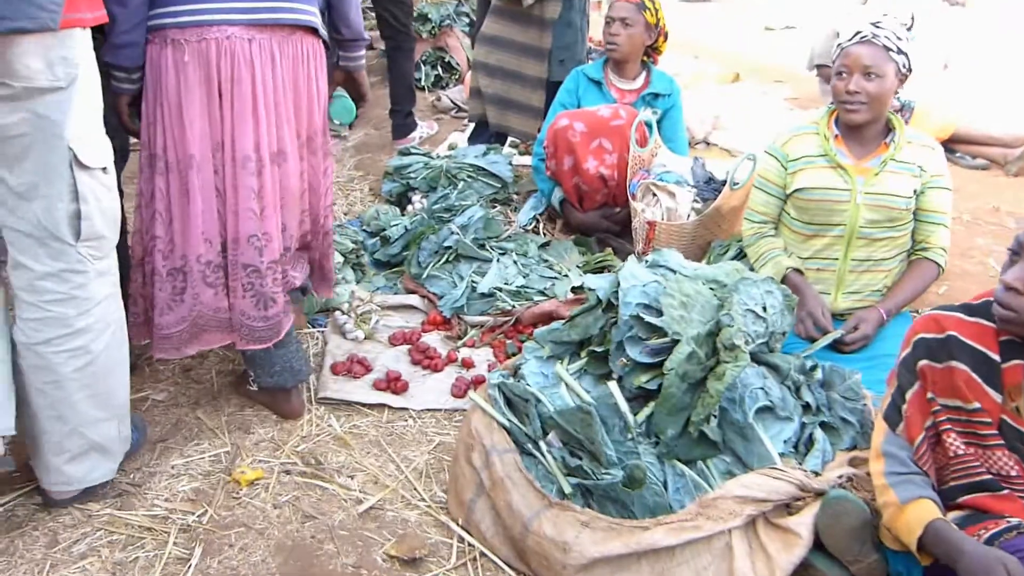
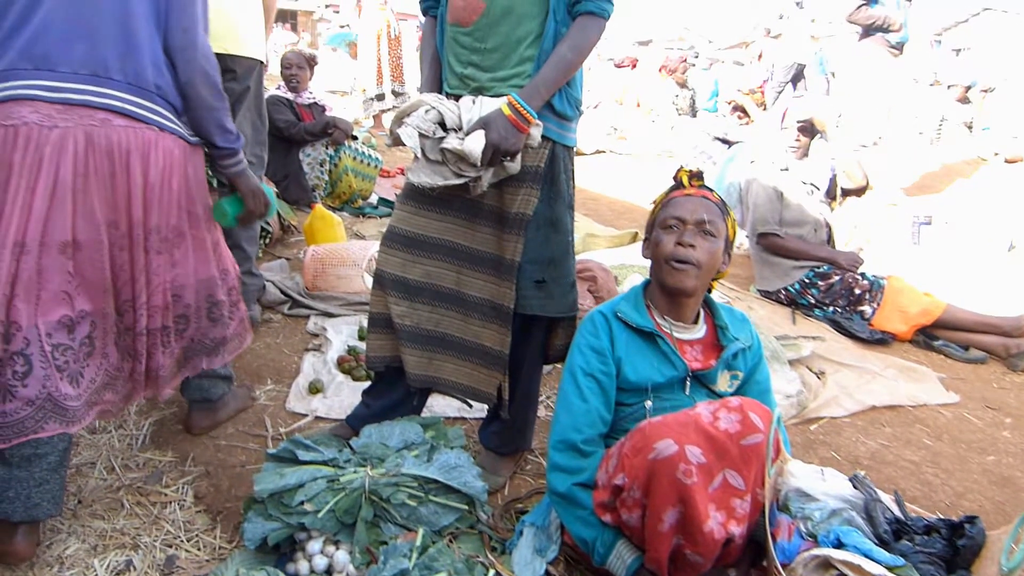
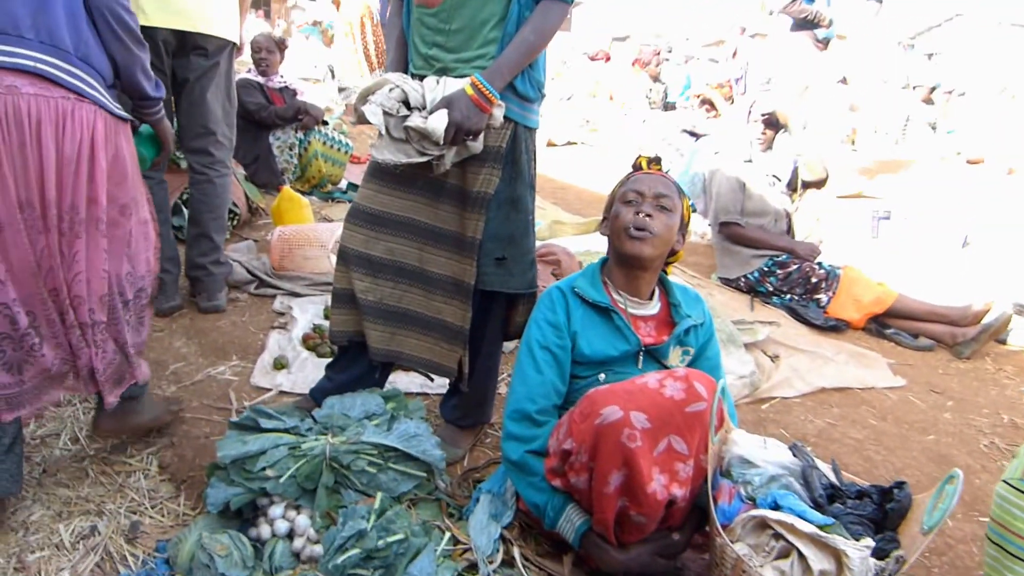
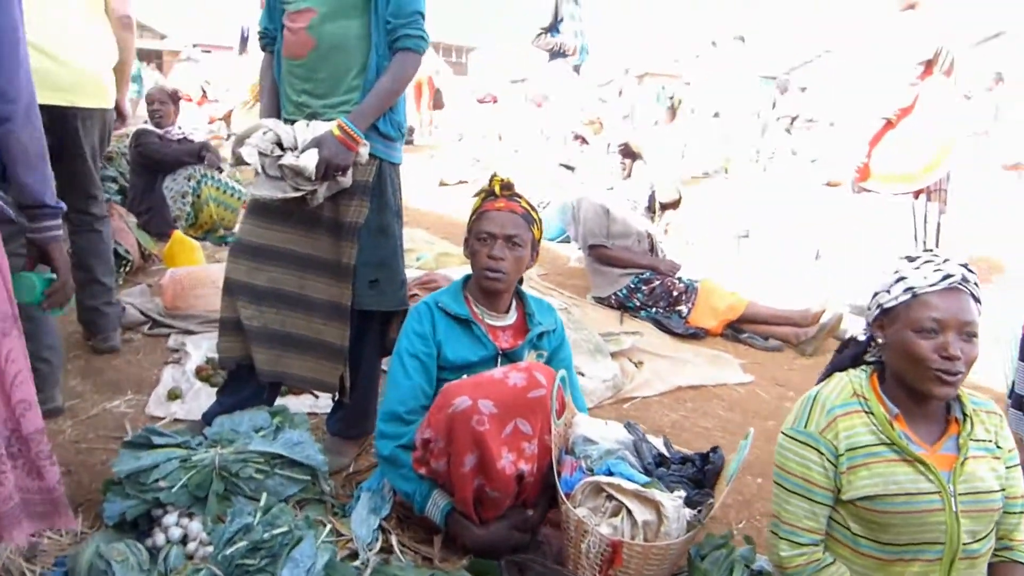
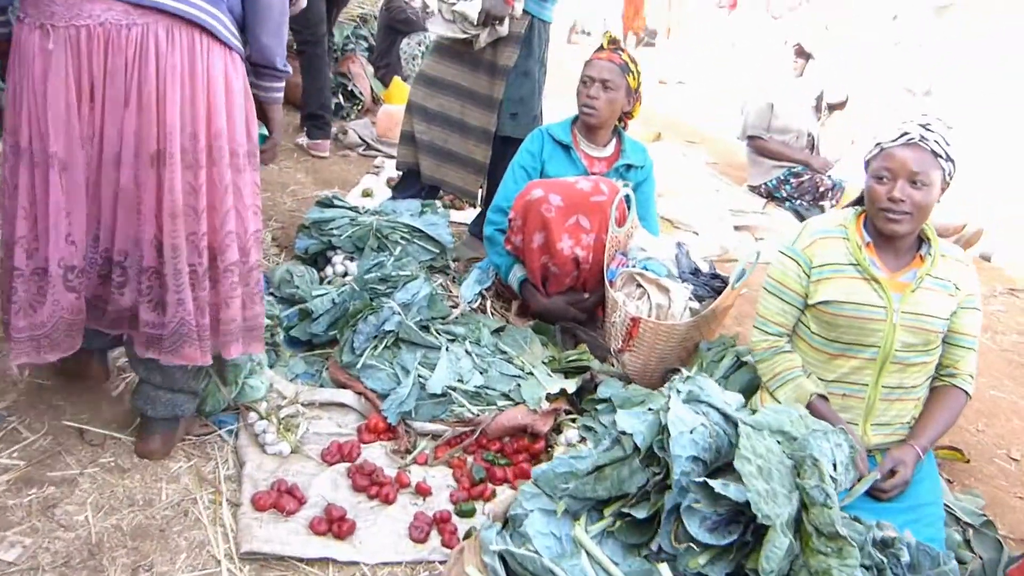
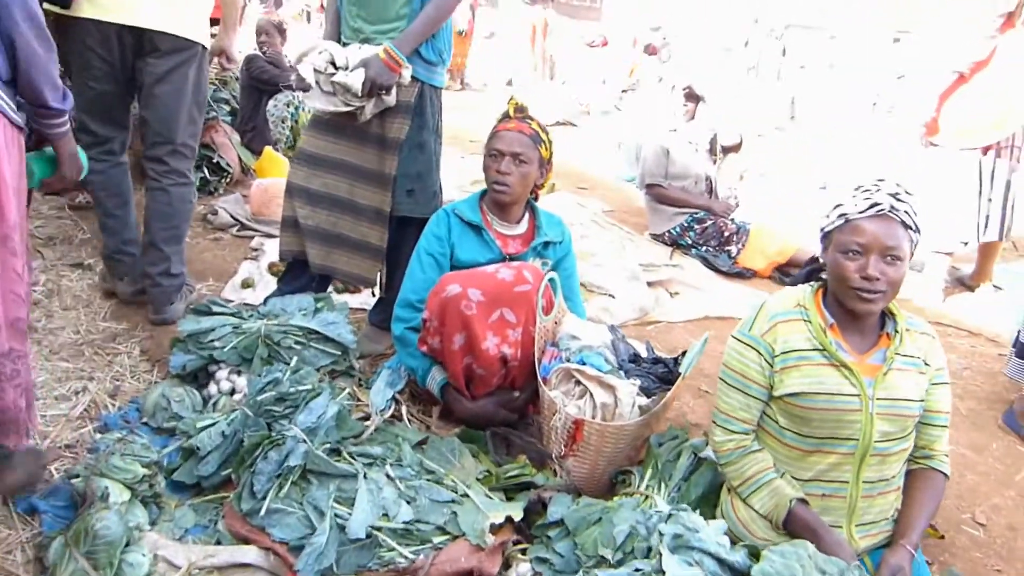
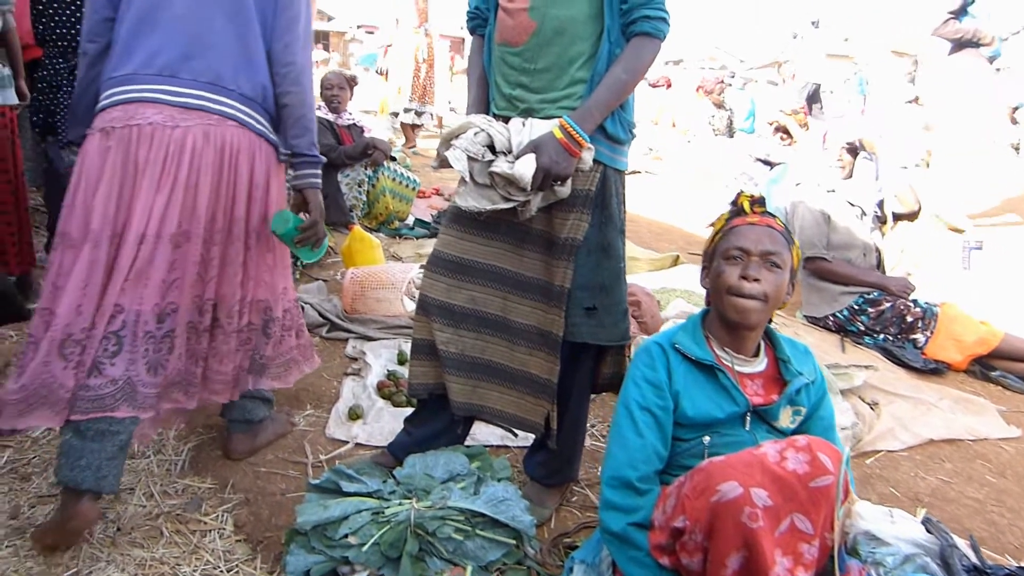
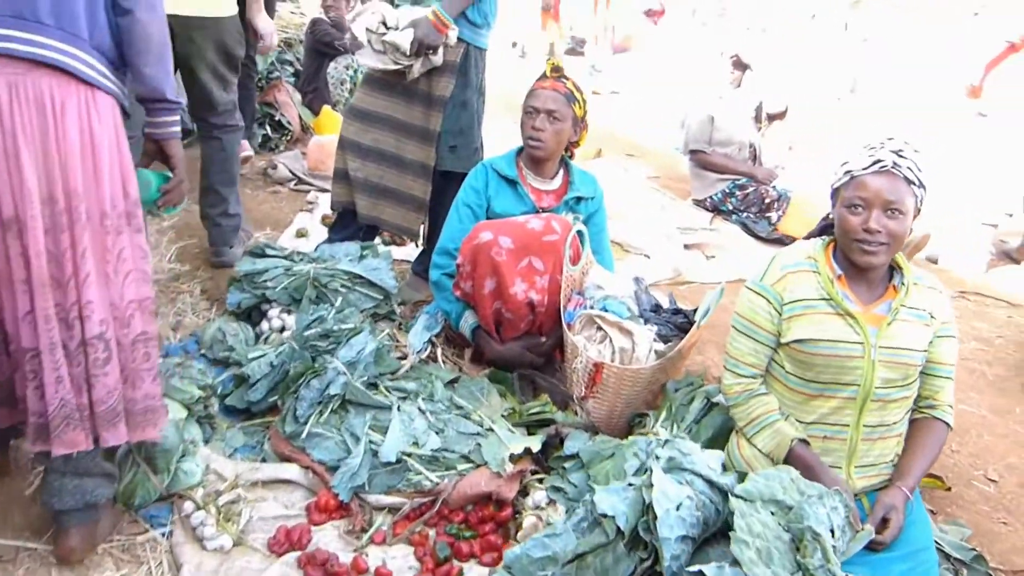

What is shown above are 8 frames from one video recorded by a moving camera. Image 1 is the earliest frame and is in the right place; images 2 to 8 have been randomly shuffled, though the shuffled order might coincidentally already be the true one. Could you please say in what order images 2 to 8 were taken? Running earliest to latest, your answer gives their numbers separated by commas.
5, 8, 6, 4, 3, 2, 7
